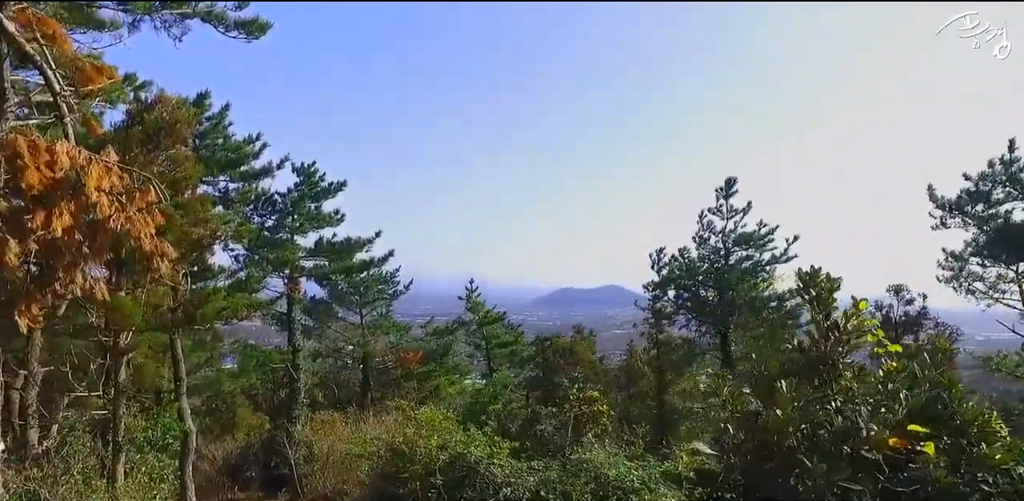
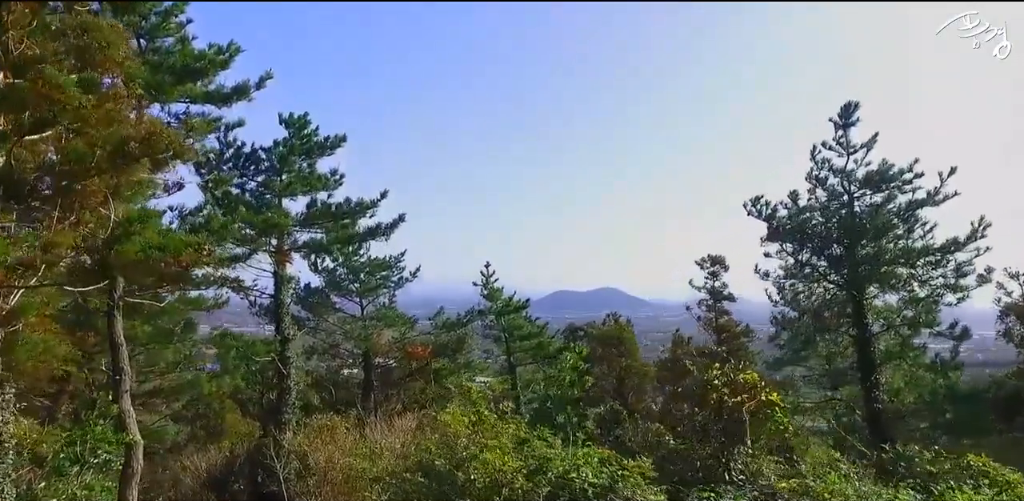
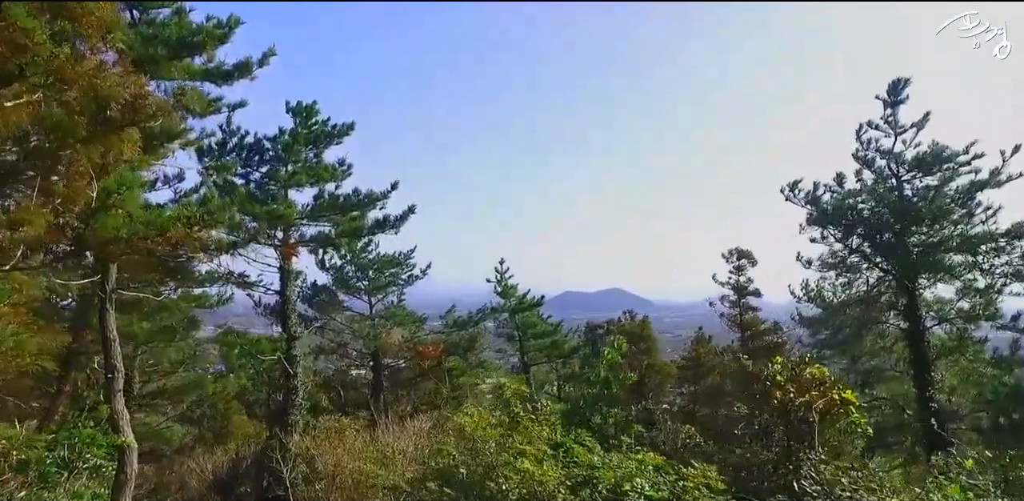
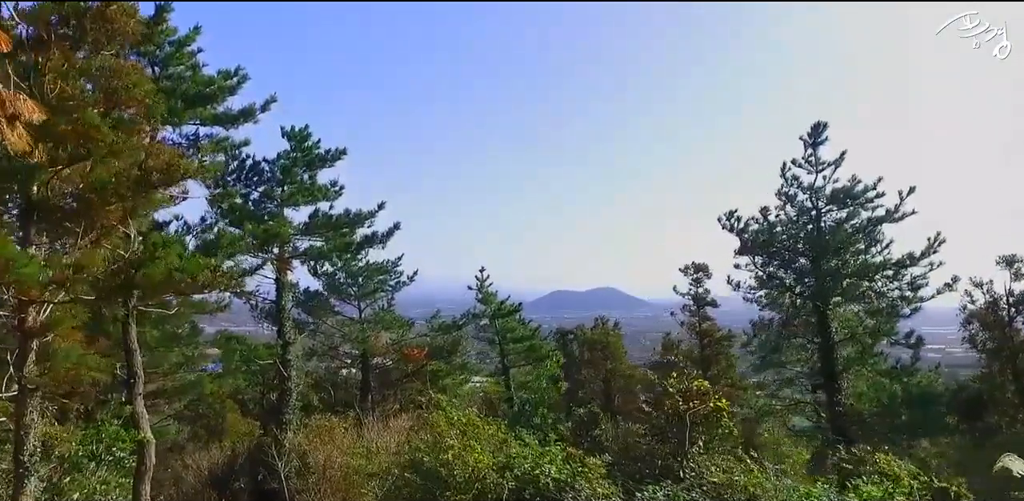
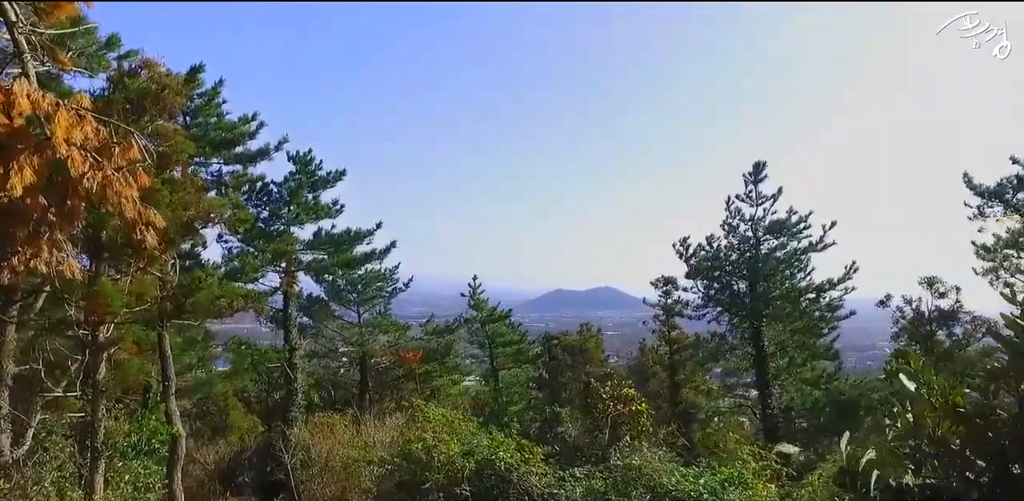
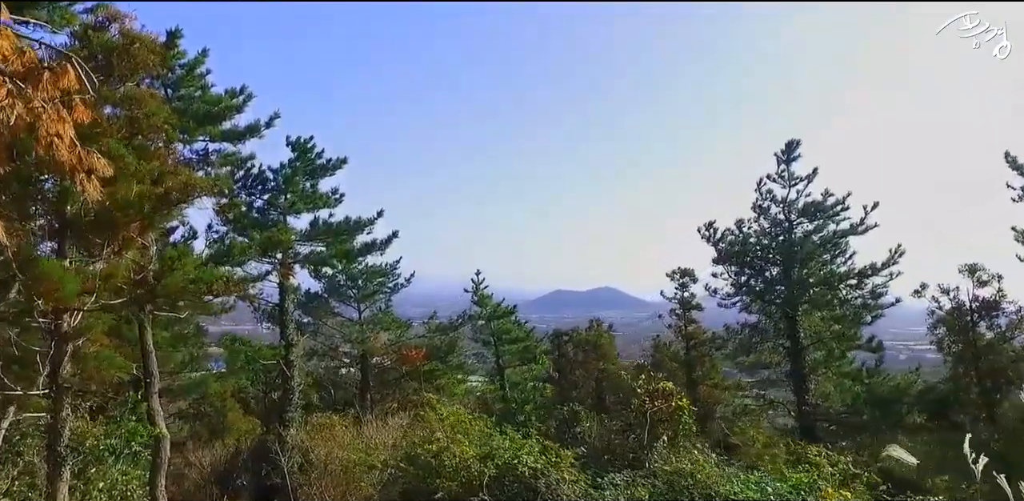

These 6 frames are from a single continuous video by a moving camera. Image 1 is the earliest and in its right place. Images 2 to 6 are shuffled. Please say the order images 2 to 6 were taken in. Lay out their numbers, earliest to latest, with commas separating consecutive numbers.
5, 6, 4, 2, 3
